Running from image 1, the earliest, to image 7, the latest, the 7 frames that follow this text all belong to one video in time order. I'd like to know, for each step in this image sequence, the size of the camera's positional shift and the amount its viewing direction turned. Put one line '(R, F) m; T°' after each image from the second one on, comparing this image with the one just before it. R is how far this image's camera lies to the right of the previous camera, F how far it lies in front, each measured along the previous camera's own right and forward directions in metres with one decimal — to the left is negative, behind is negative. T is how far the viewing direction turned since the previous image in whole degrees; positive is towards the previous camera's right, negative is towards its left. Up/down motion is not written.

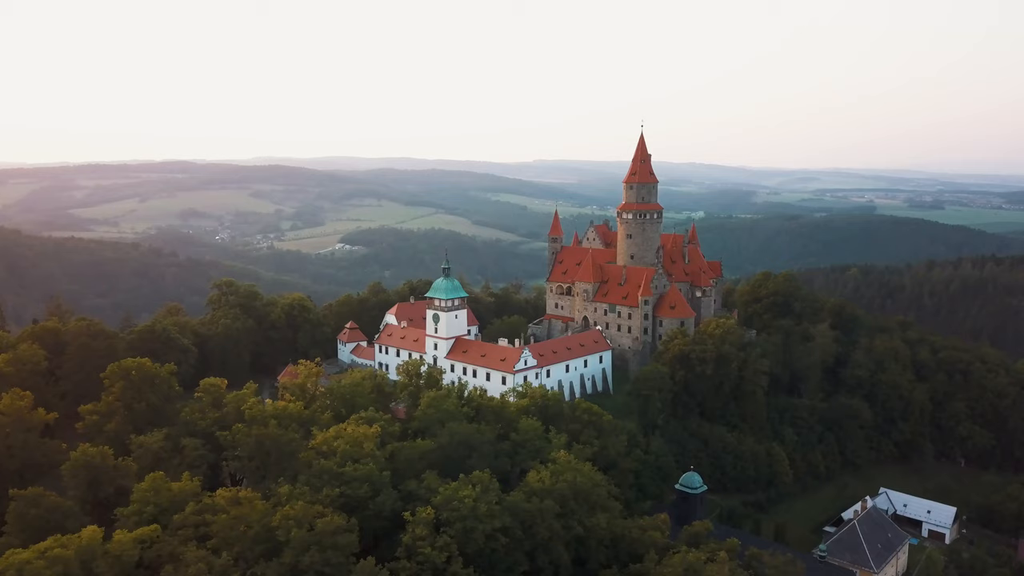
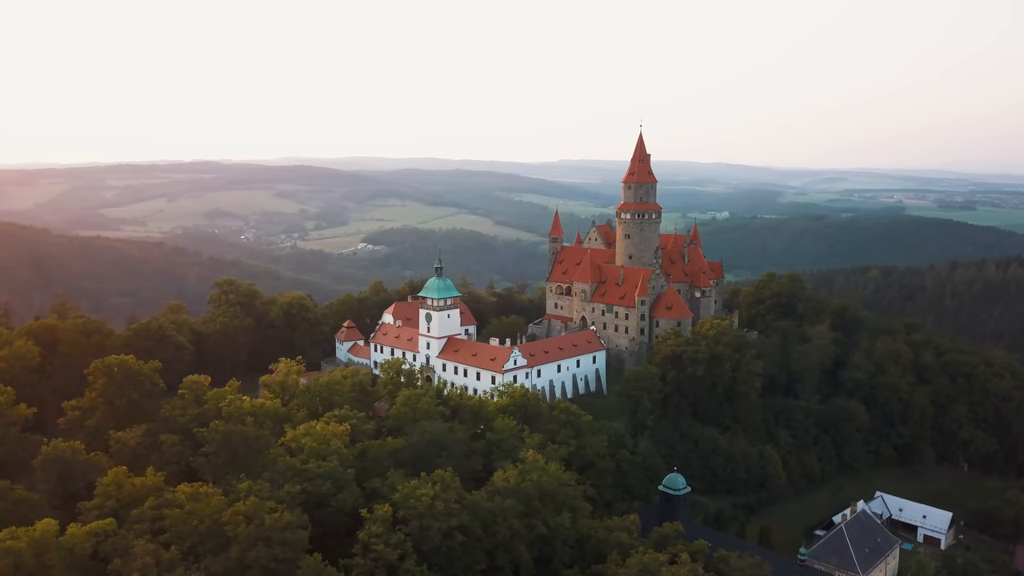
(+2.1, 0.0) m; -2°
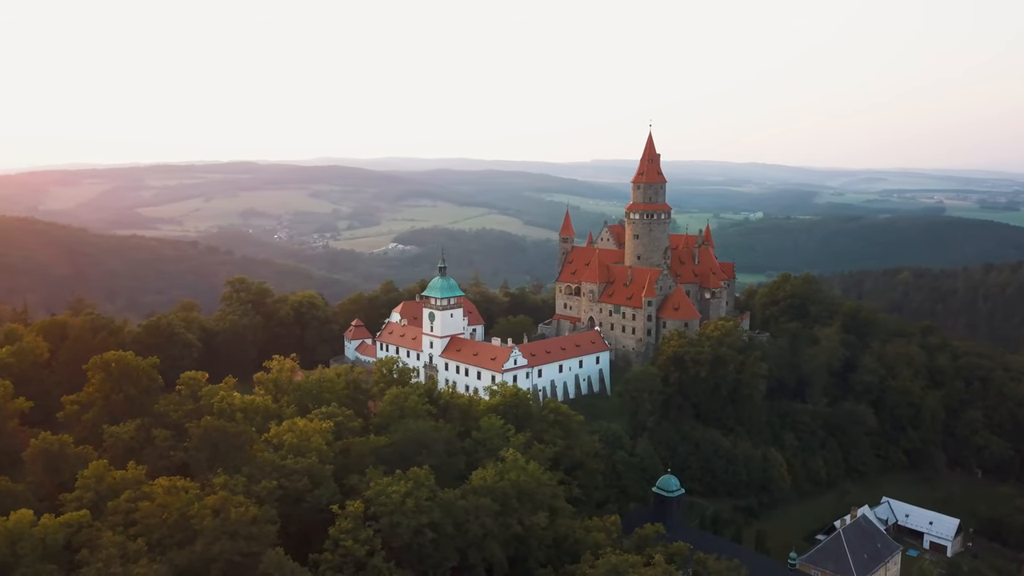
(+2.0, 0.0) m; -2°
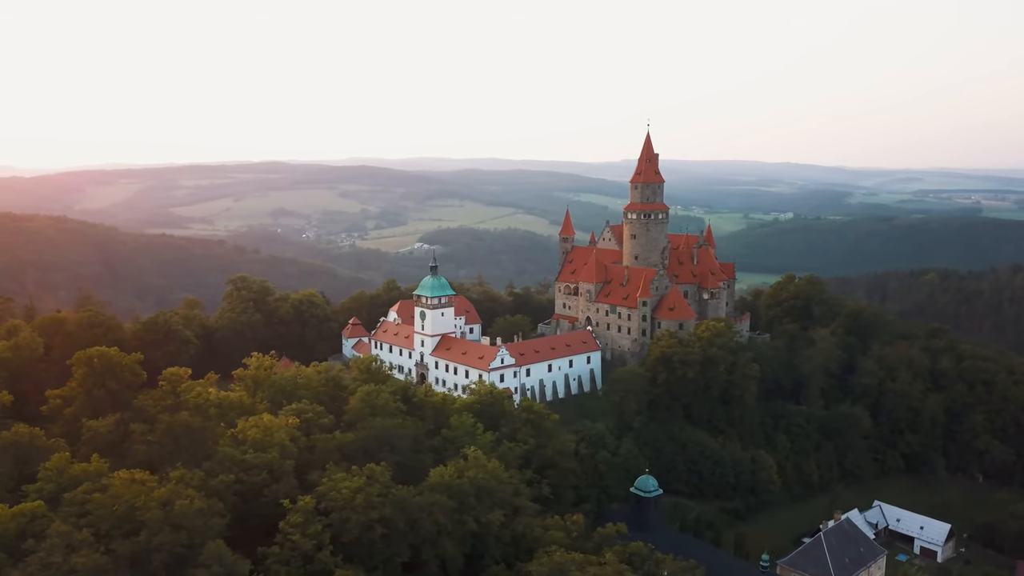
(+2.6, -0.1) m; -2°
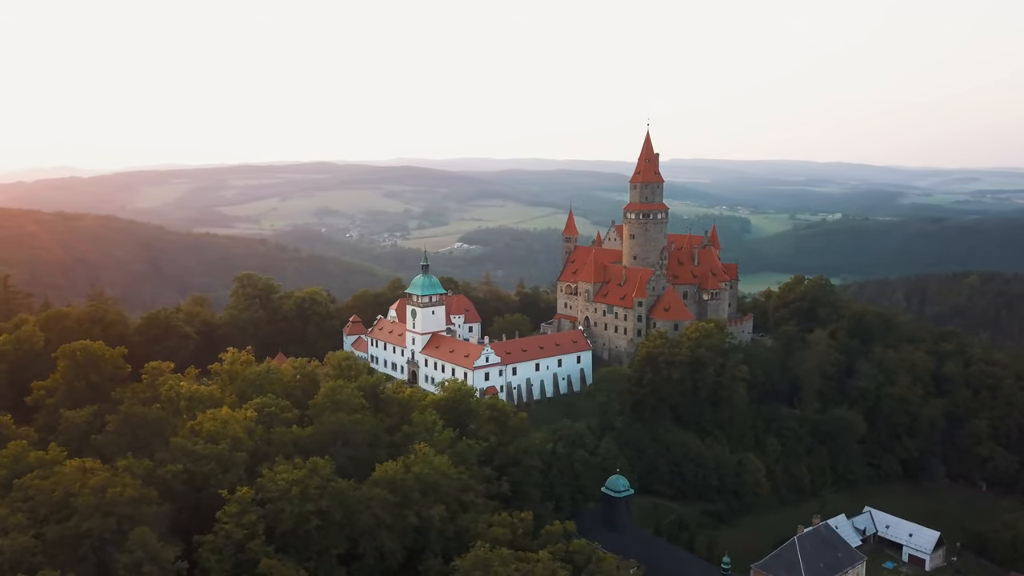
(+3.8, -0.2) m; -3°
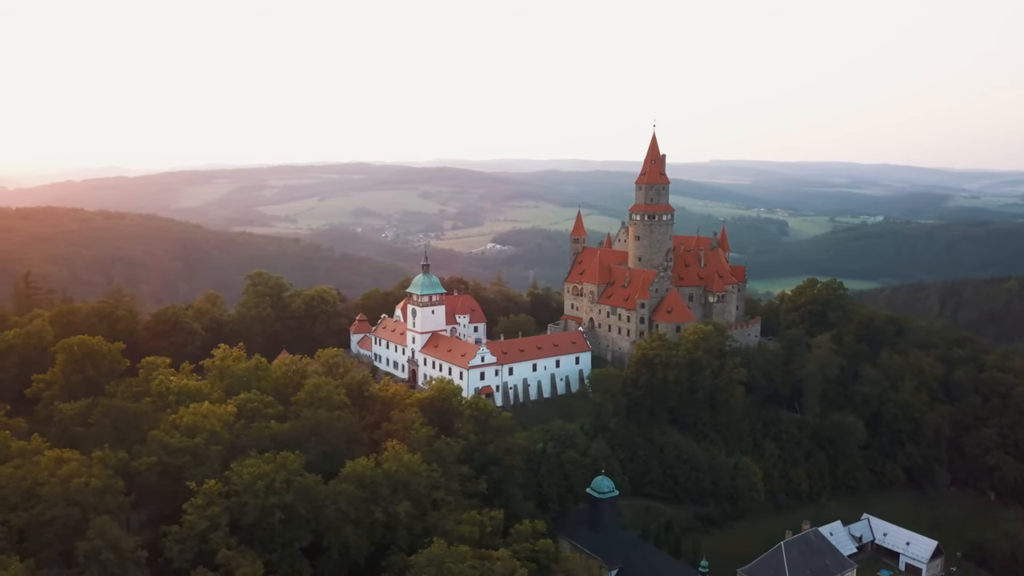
(+2.5, -0.2) m; -2°
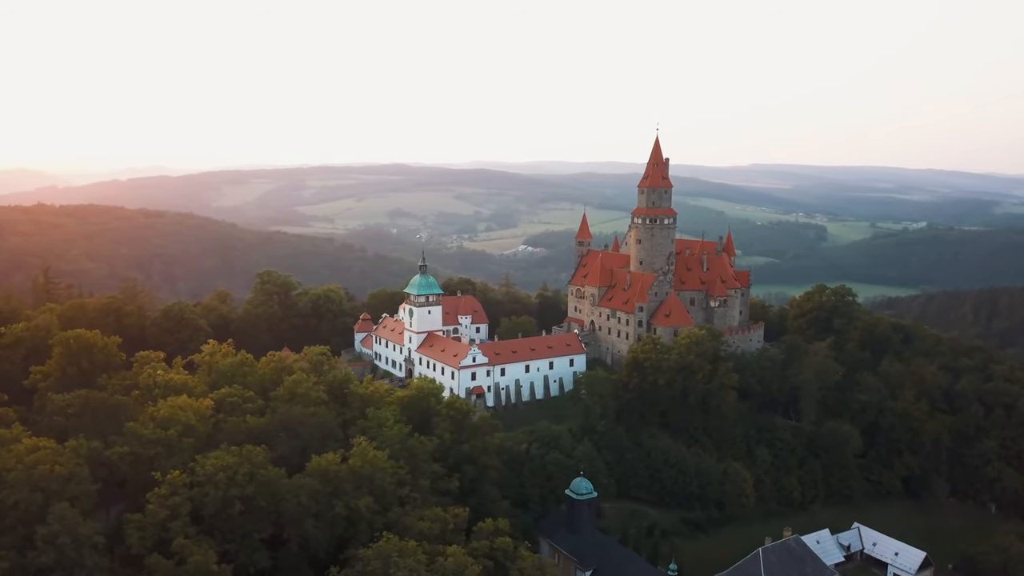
(+2.8, -0.4) m; -2°
